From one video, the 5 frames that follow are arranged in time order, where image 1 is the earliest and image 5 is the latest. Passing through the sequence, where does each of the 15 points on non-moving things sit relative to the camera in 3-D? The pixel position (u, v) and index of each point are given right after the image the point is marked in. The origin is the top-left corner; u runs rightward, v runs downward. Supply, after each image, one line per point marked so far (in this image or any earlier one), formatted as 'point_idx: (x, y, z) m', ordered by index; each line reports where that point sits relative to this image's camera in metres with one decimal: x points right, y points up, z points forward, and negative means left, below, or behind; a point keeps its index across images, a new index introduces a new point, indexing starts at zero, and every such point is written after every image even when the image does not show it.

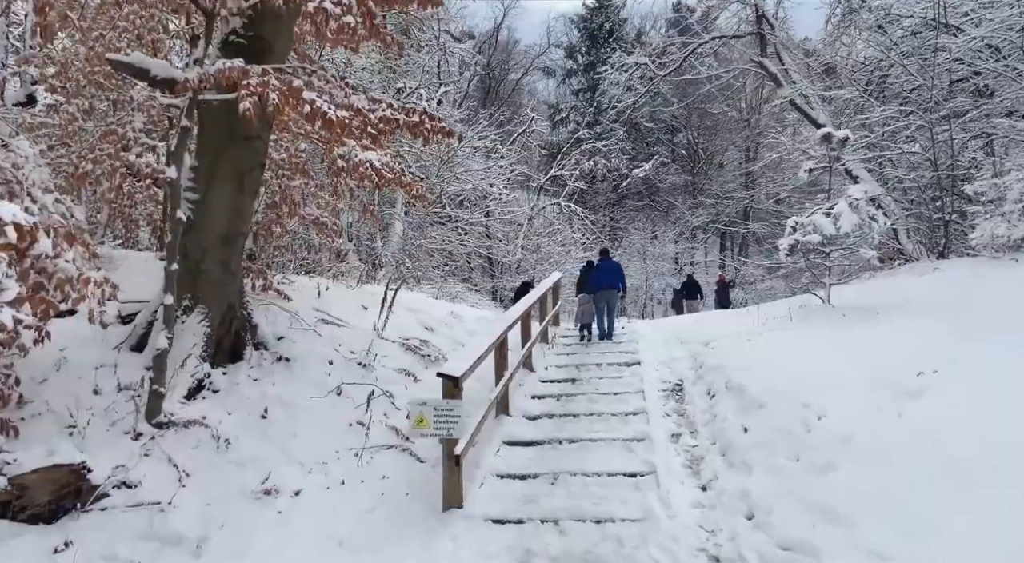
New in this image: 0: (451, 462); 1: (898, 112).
0: (-0.4, -1.1, +4.7) m
1: (+6.1, +2.7, +11.8) m
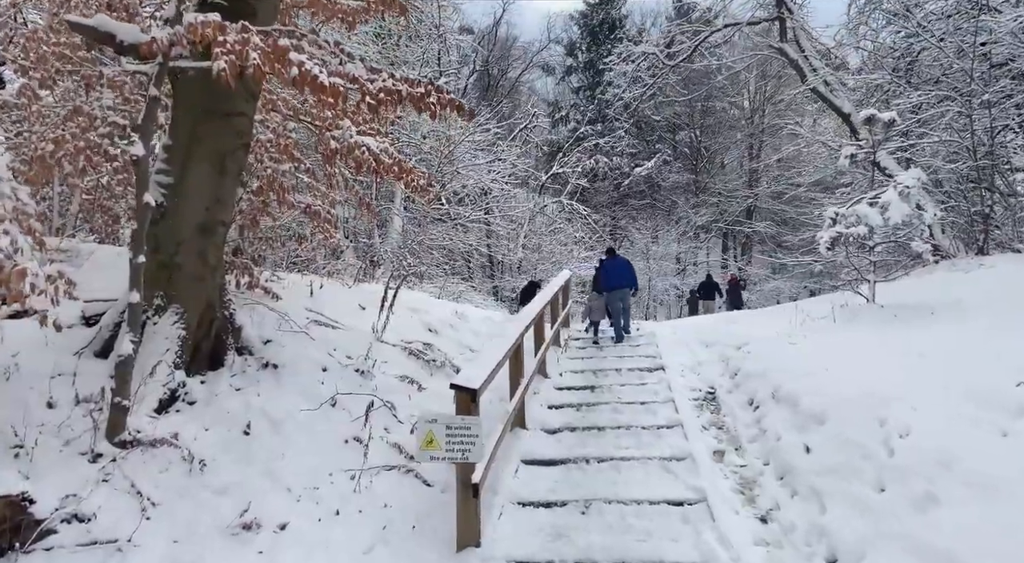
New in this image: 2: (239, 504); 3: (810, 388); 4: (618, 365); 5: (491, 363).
0: (-0.2, -1.1, +4.0) m
1: (+6.2, +2.7, +11.0) m
2: (-1.6, -1.3, +4.3) m
3: (+2.2, -0.8, +5.5) m
4: (+1.2, -1.0, +8.5) m
5: (-0.1, -0.5, +4.8) m
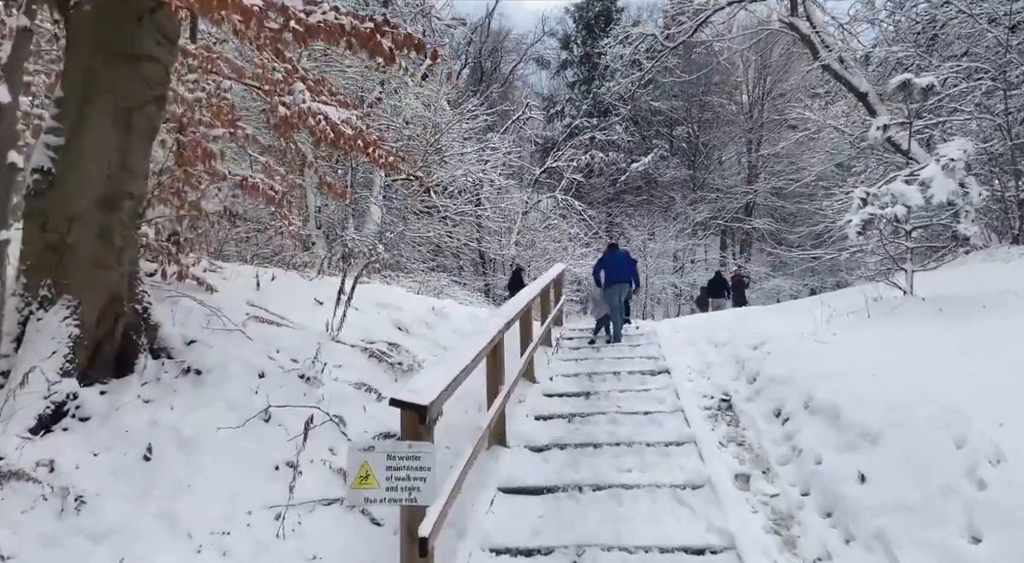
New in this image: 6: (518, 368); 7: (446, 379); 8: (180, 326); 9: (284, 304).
0: (-0.4, -1.0, +2.9) m
1: (+6.0, +2.8, +10.0) m
2: (-1.7, -1.2, +3.2) m
3: (+2.1, -0.7, +4.5) m
4: (+1.0, -0.9, +7.5) m
5: (-0.3, -0.4, +3.8) m
6: (0.0, -0.7, +6.2) m
7: (-0.3, -0.4, +3.4) m
8: (-2.2, -0.3, +4.9) m
9: (-1.8, -0.2, +5.9) m
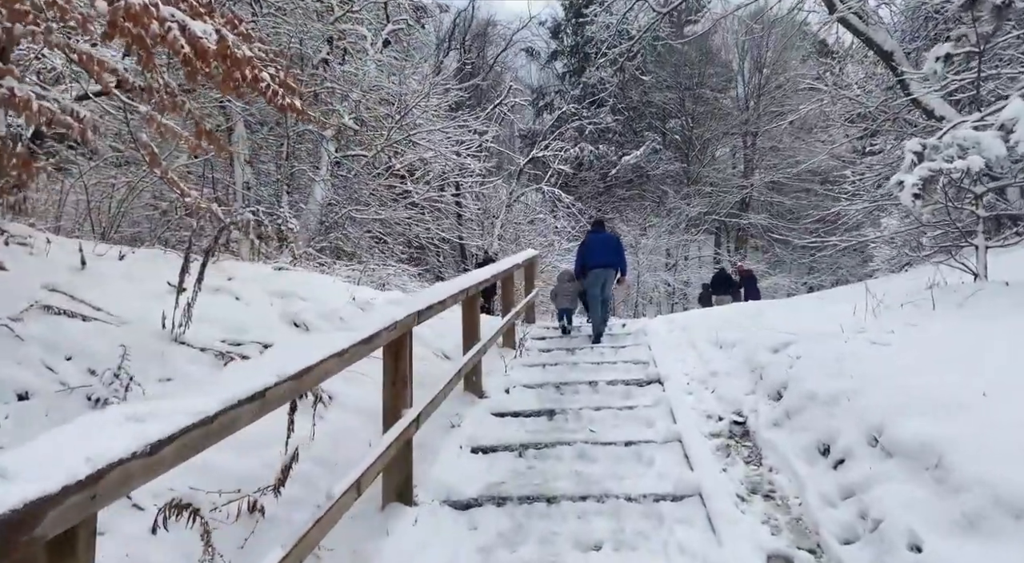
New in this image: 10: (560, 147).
0: (-0.7, -0.9, +1.2) m
1: (+5.5, +2.9, +8.4) m
2: (-2.1, -1.1, +1.5) m
3: (+1.7, -0.6, +2.8) m
4: (+0.6, -0.7, +5.8) m
5: (-0.7, -0.3, +2.1) m
6: (-0.4, -0.6, +4.5) m
7: (-0.7, -0.3, +1.6) m
8: (-2.6, -0.2, +3.1) m
9: (-2.2, 0.0, +4.1) m
10: (+1.2, +3.7, +19.9) m
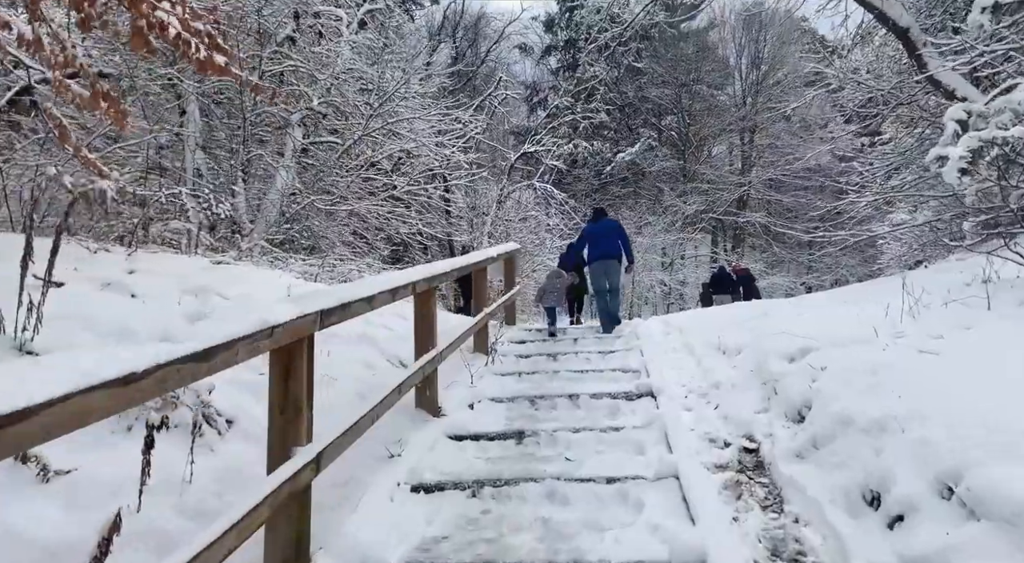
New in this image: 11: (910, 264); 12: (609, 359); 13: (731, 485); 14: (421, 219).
0: (-0.9, -0.9, +0.3) m
1: (+5.3, +3.0, +7.5) m
2: (-2.3, -1.0, +0.6) m
3: (+1.5, -0.5, +2.0) m
4: (+0.4, -0.7, +4.9) m
5: (-0.9, -0.2, +1.2) m
6: (-0.6, -0.5, +3.6) m
7: (-0.9, -0.3, +0.7) m
8: (-2.8, -0.1, +2.2) m
9: (-2.4, 0.0, +3.2) m
10: (+0.9, +3.7, +19.0) m
11: (+6.2, +0.3, +11.6) m
12: (+0.8, -0.6, +5.9) m
13: (+0.9, -0.8, +3.0) m
14: (-1.7, +1.1, +13.2) m
